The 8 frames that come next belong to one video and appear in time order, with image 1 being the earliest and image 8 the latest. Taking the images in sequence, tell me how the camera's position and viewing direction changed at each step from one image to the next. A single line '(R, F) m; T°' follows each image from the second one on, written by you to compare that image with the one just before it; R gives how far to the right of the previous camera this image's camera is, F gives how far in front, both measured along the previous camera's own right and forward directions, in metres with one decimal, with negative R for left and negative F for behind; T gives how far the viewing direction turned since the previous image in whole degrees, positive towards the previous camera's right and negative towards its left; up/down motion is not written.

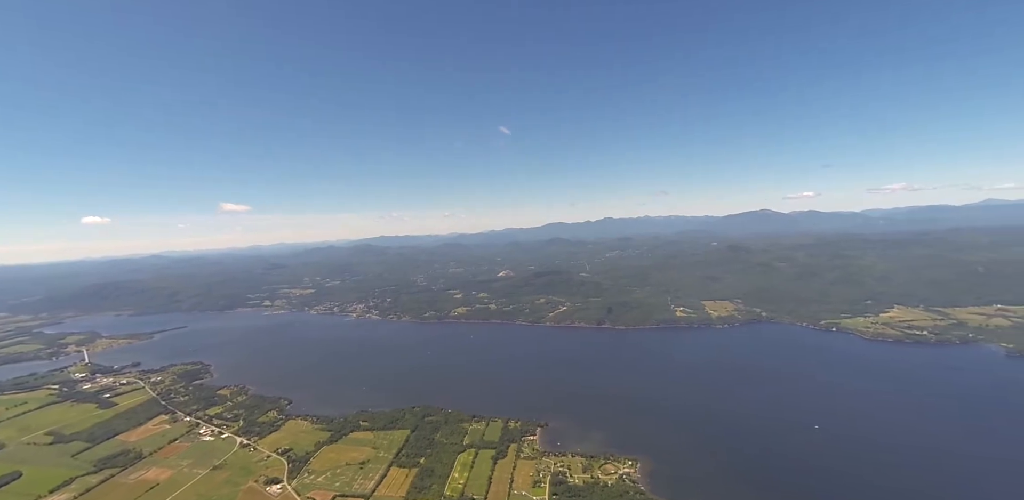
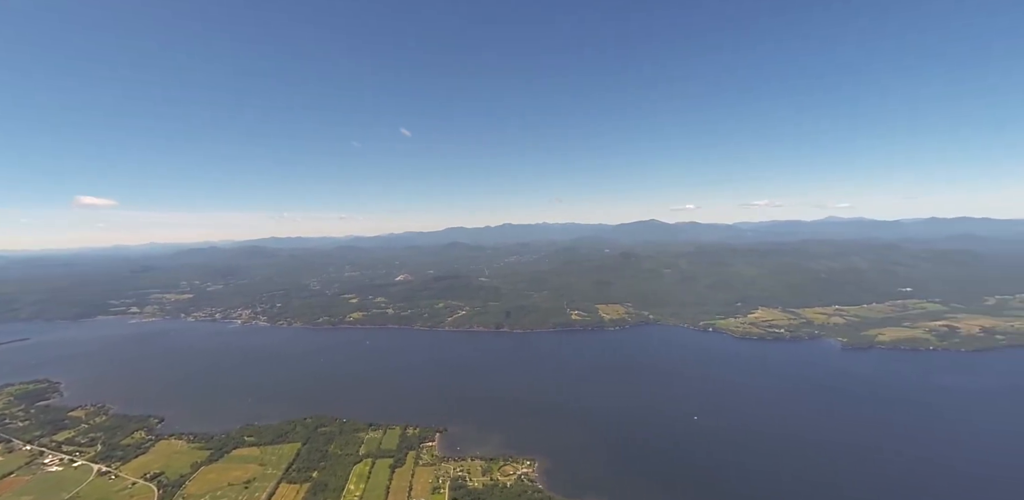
(+1.1, -0.2) m; +11°
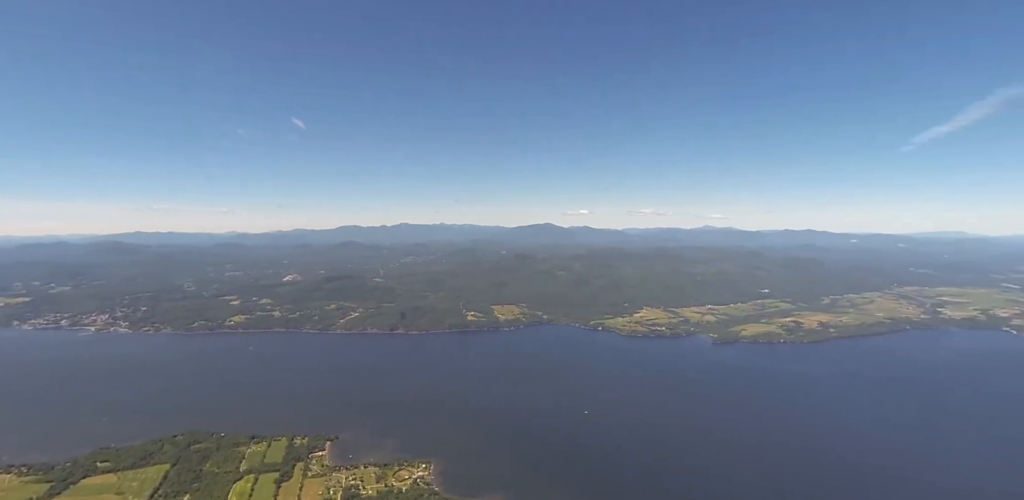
(+1.0, -0.6) m; +11°
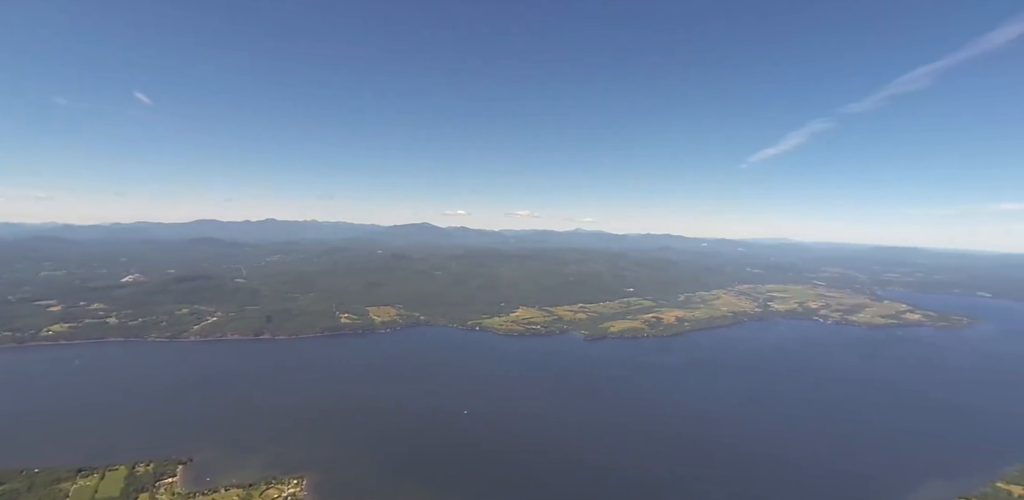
(+1.3, -0.7) m; +13°
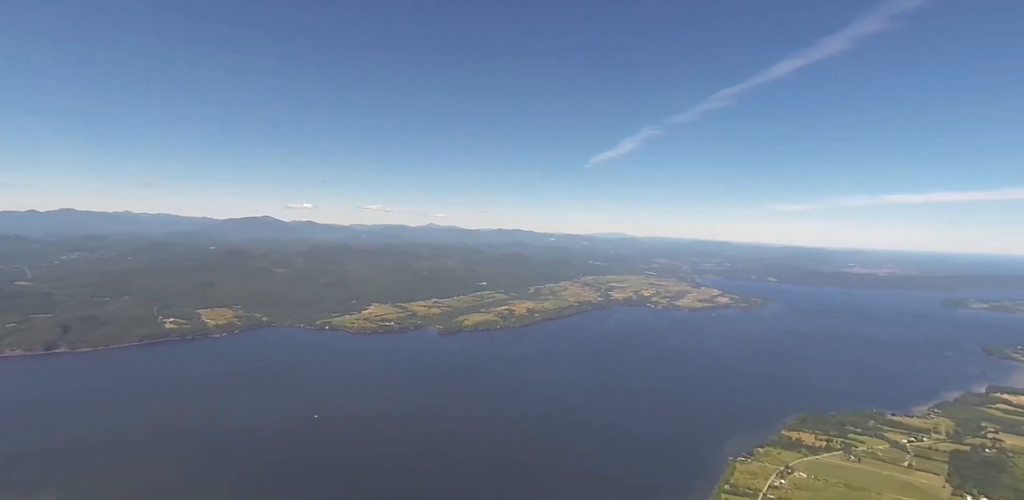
(+1.7, +0.9) m; +16°
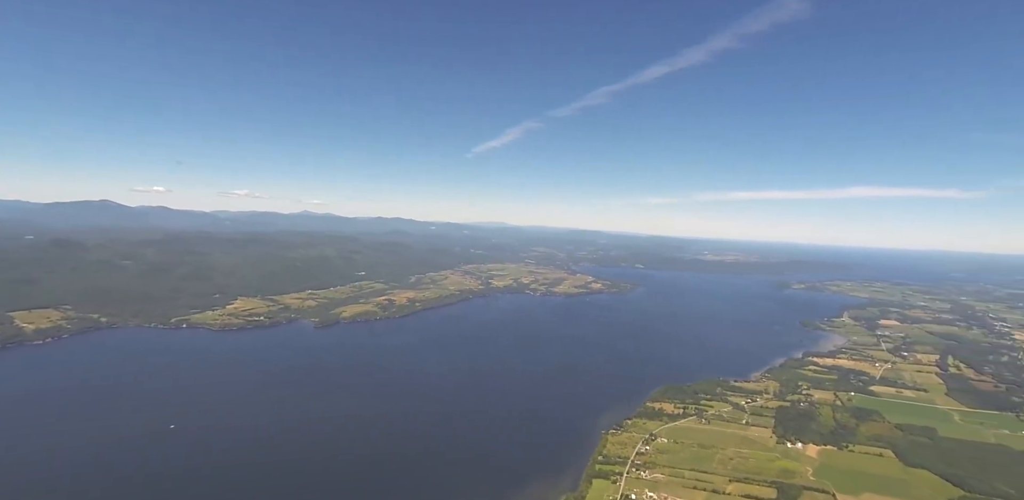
(+0.5, +0.6) m; +14°
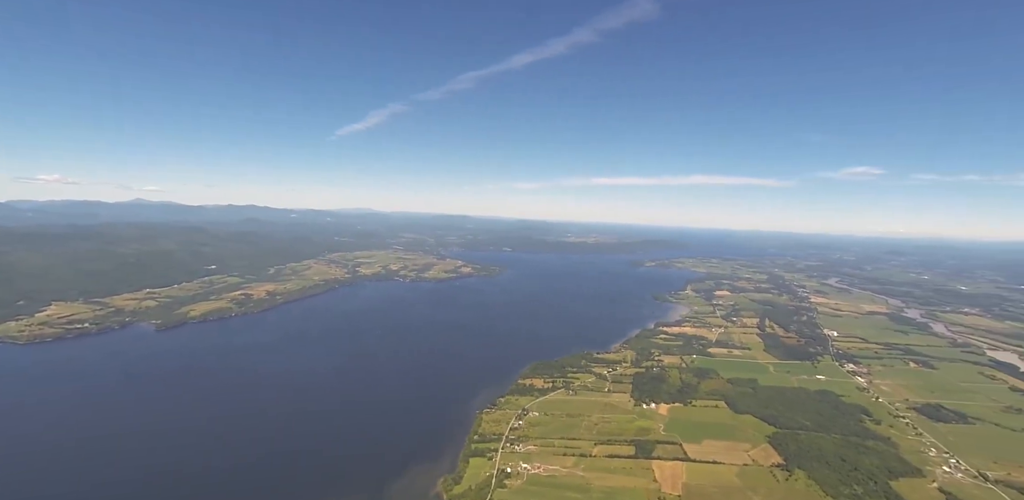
(+0.9, +0.4) m; +14°
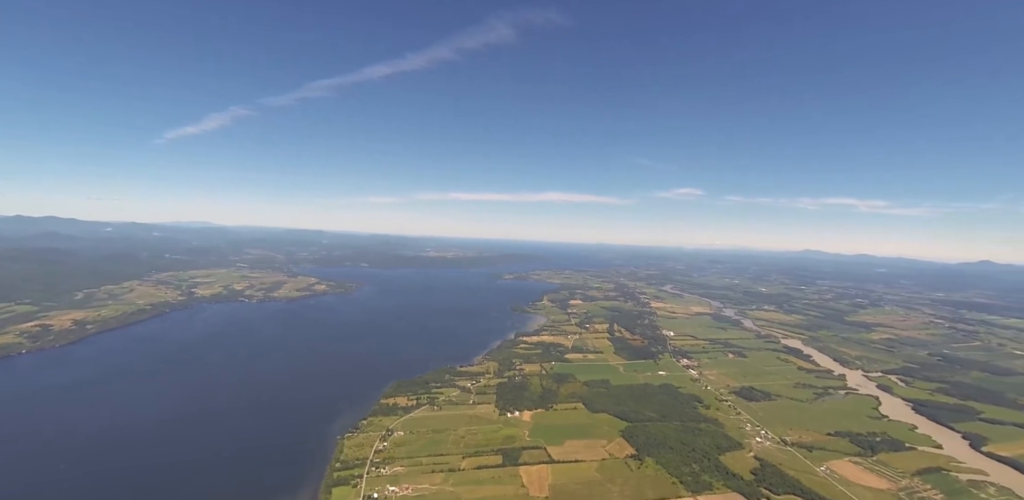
(+0.7, -0.4) m; +15°
